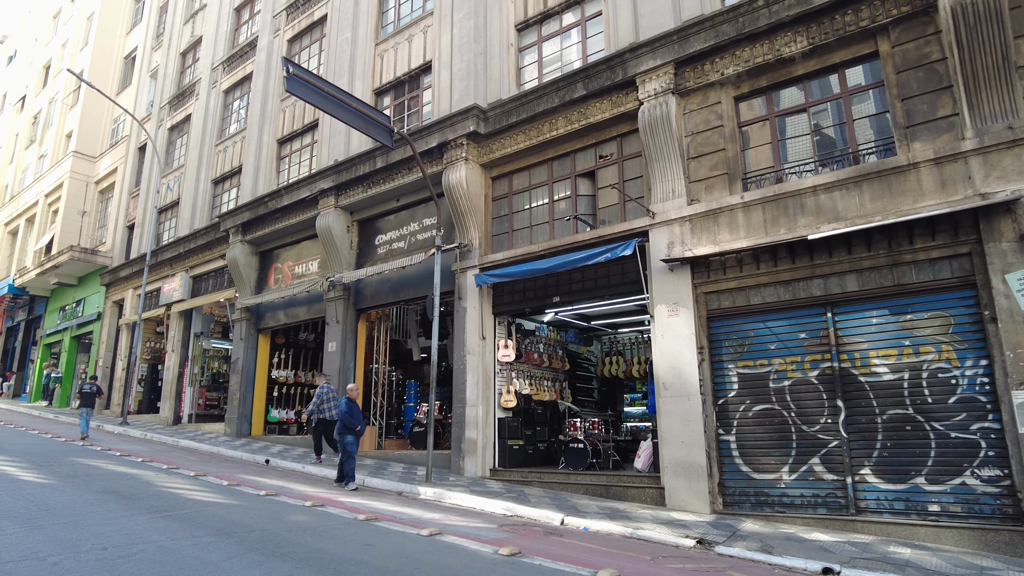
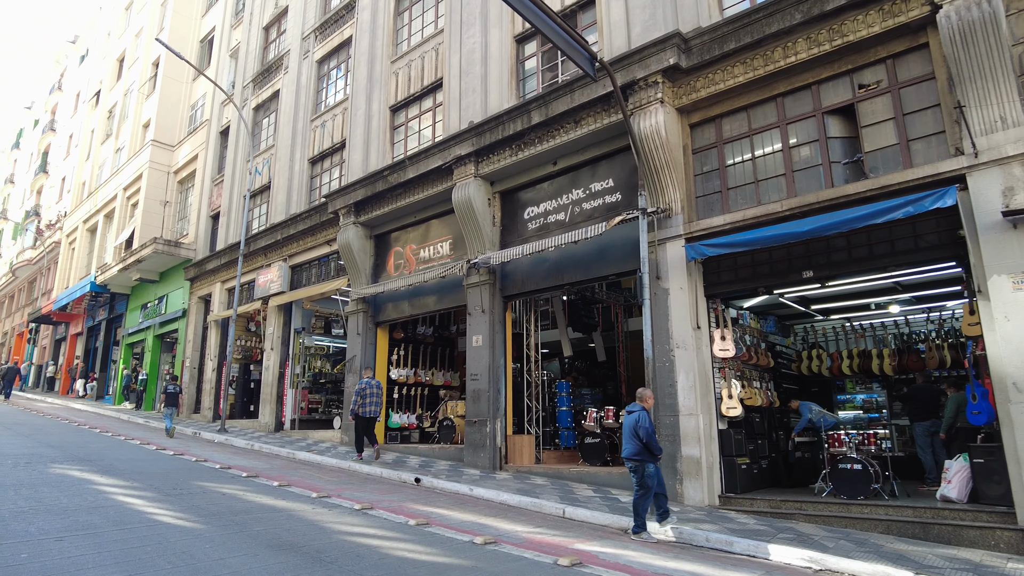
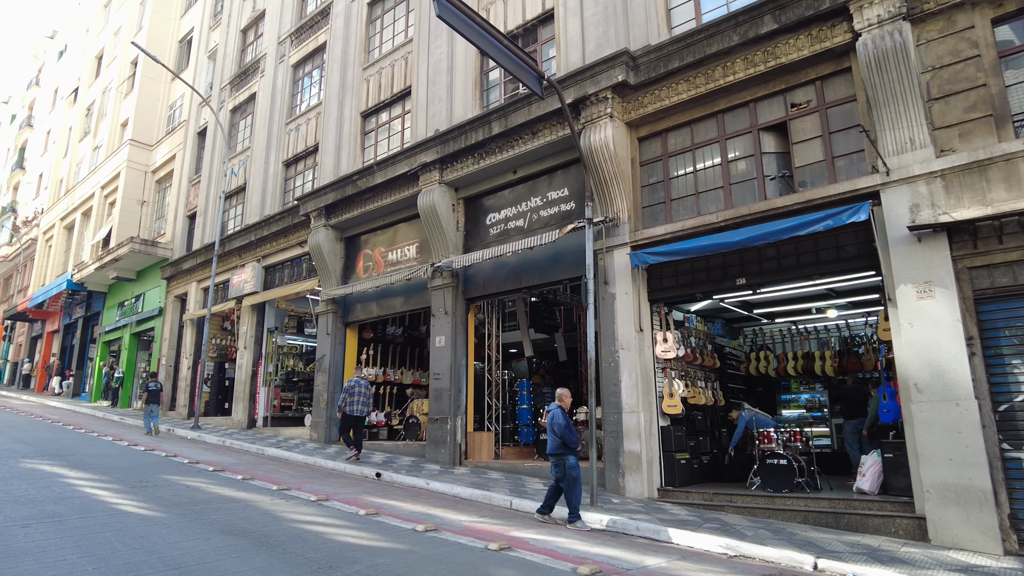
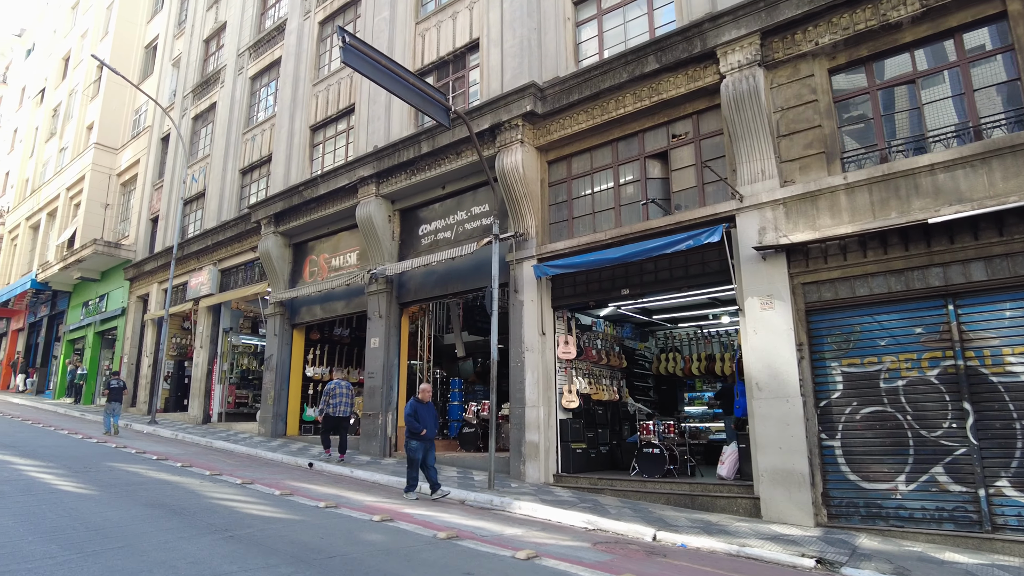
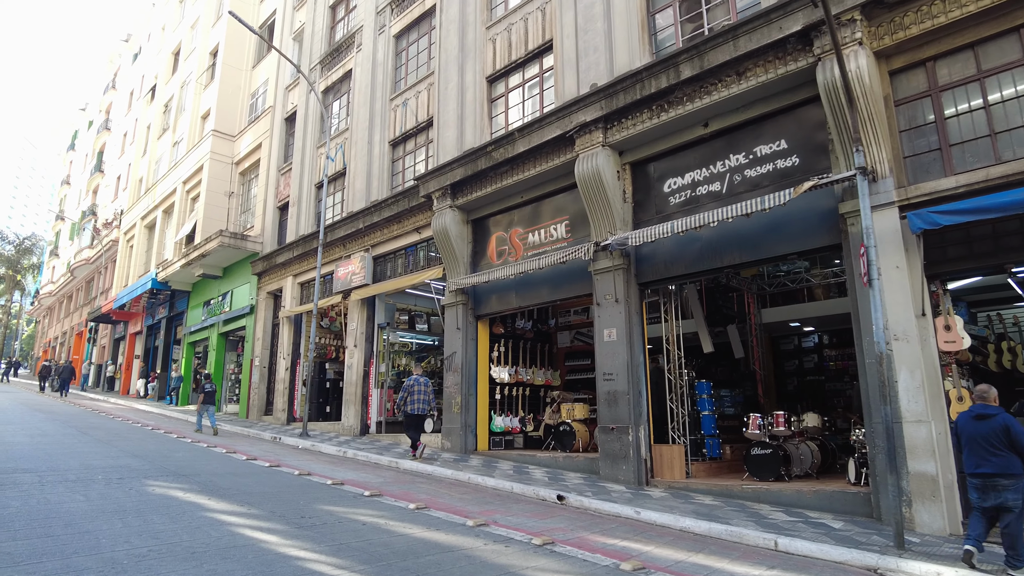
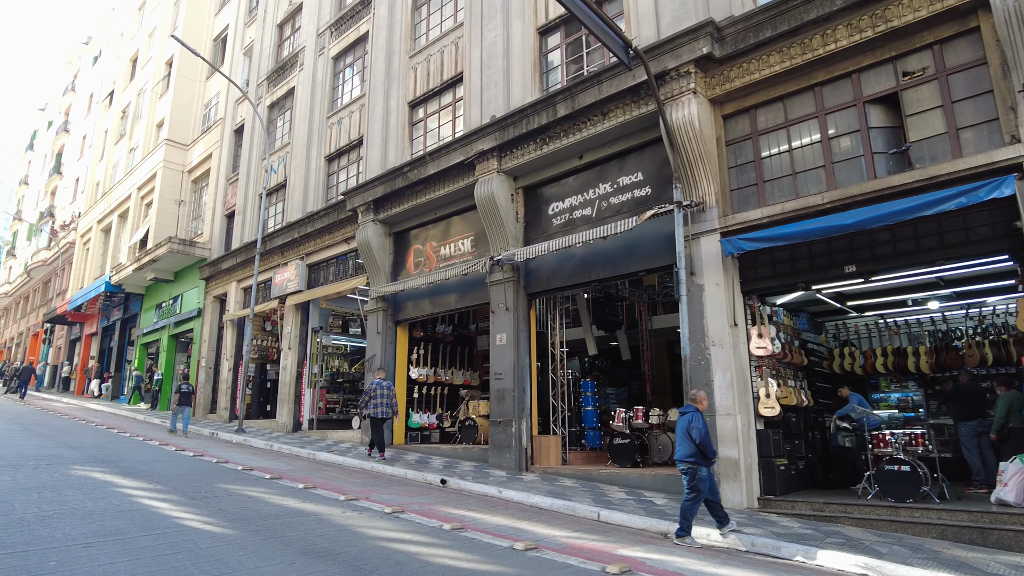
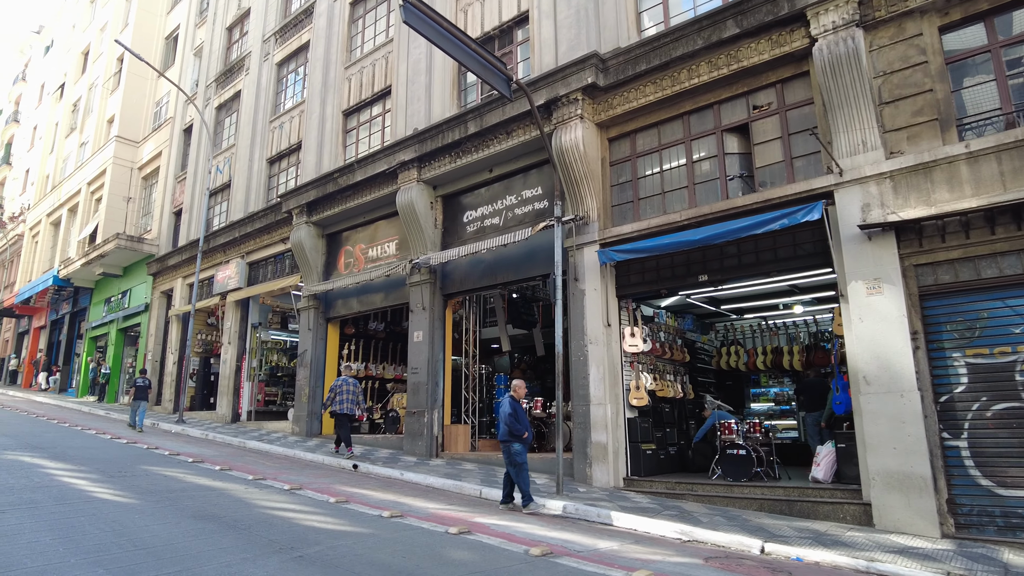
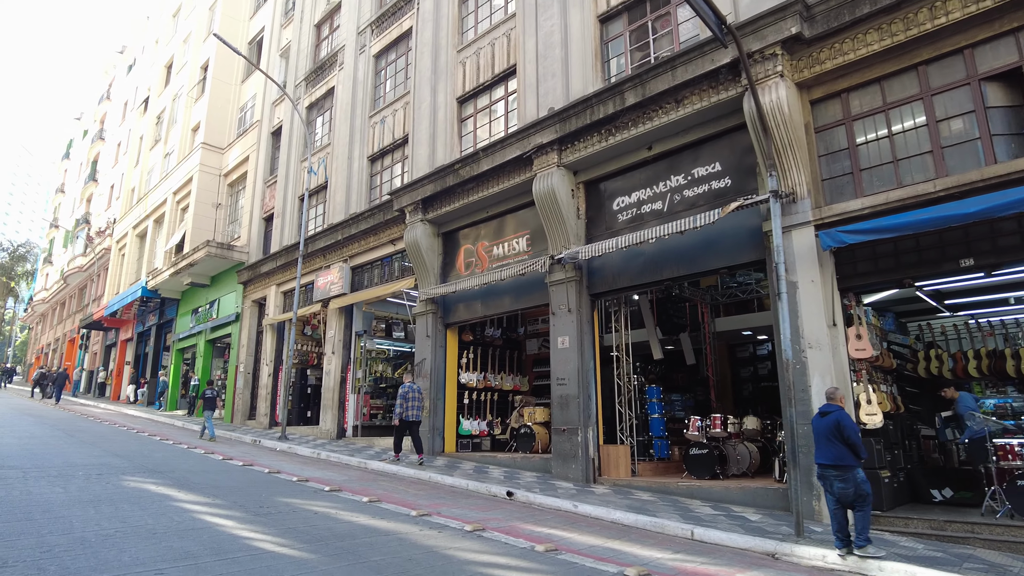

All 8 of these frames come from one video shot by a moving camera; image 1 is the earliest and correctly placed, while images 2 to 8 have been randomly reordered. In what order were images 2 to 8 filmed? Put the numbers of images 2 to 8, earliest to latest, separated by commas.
4, 7, 3, 2, 6, 8, 5
